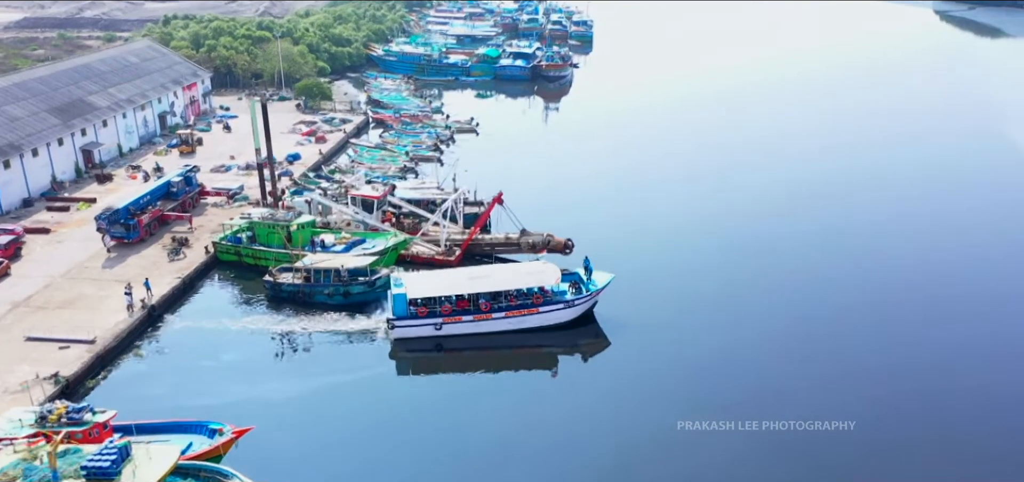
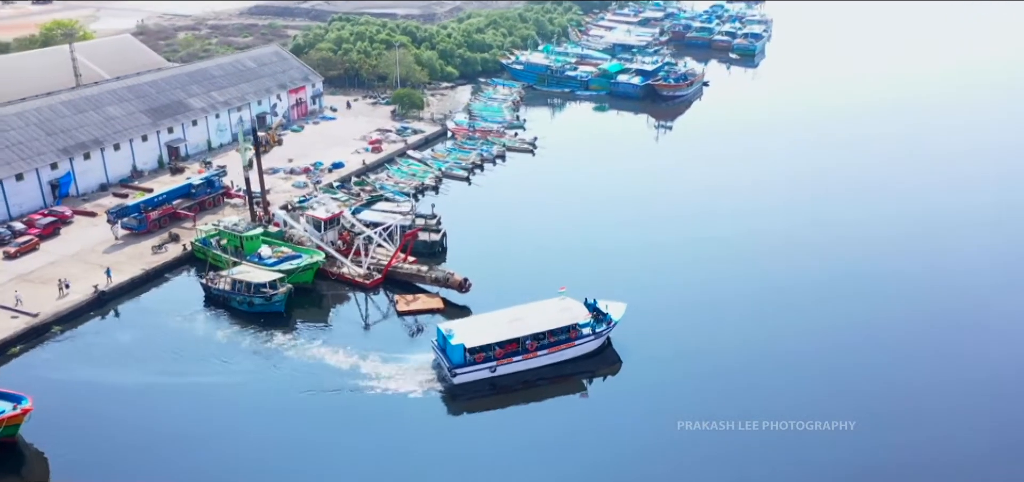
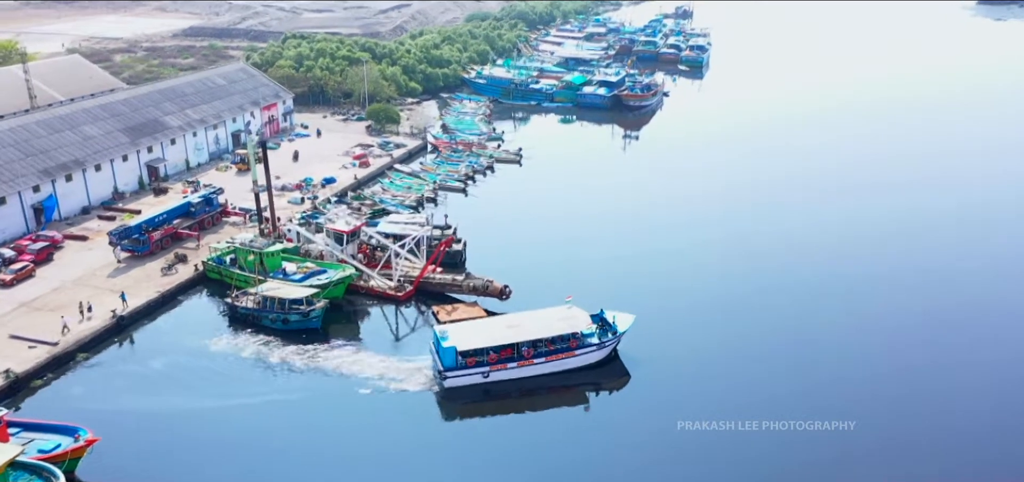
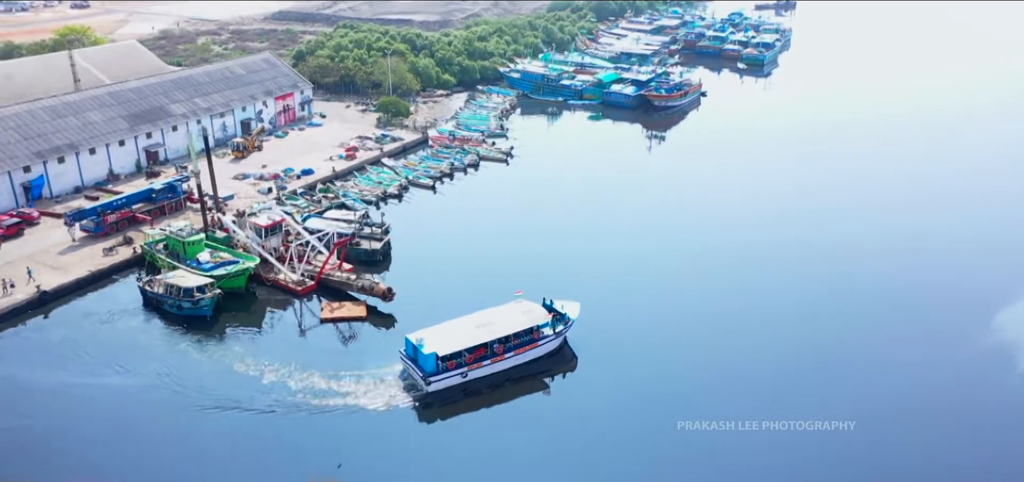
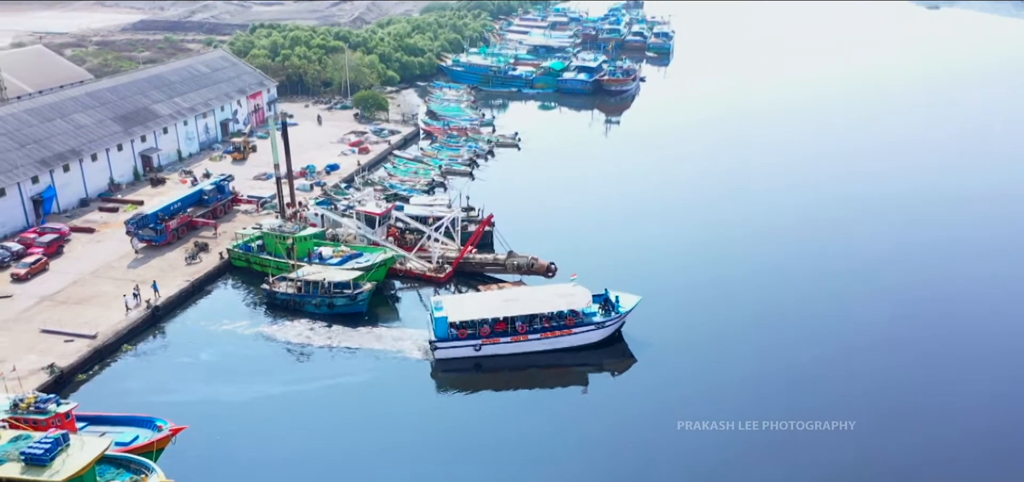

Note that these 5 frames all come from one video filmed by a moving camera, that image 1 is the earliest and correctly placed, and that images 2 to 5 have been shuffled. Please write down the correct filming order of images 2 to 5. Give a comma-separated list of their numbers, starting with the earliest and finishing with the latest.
5, 3, 2, 4
